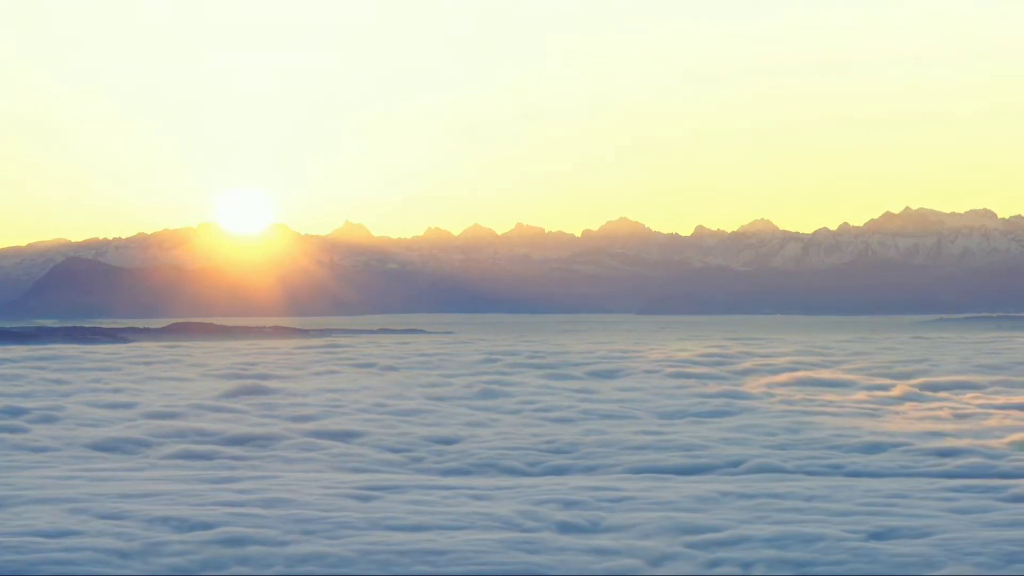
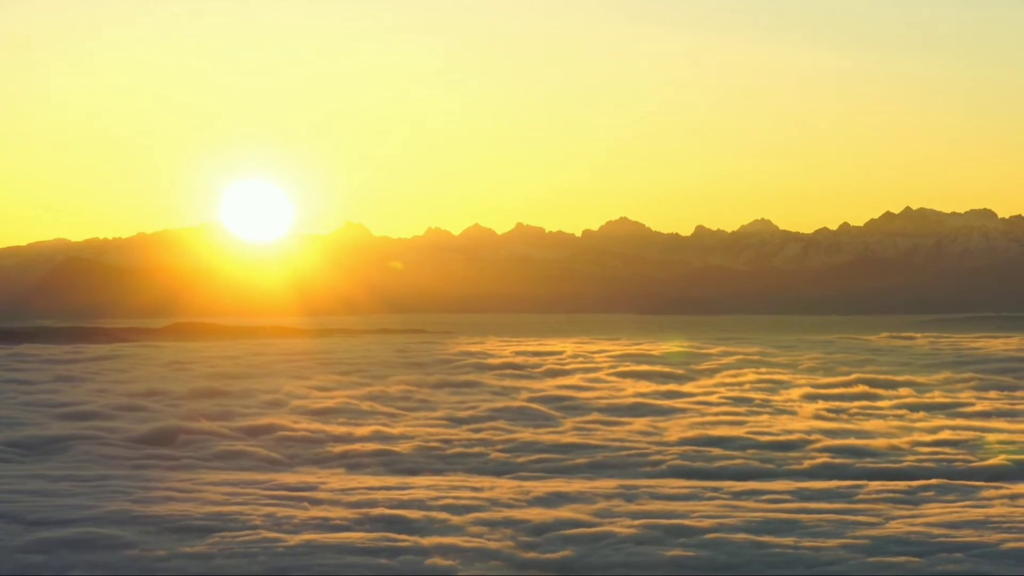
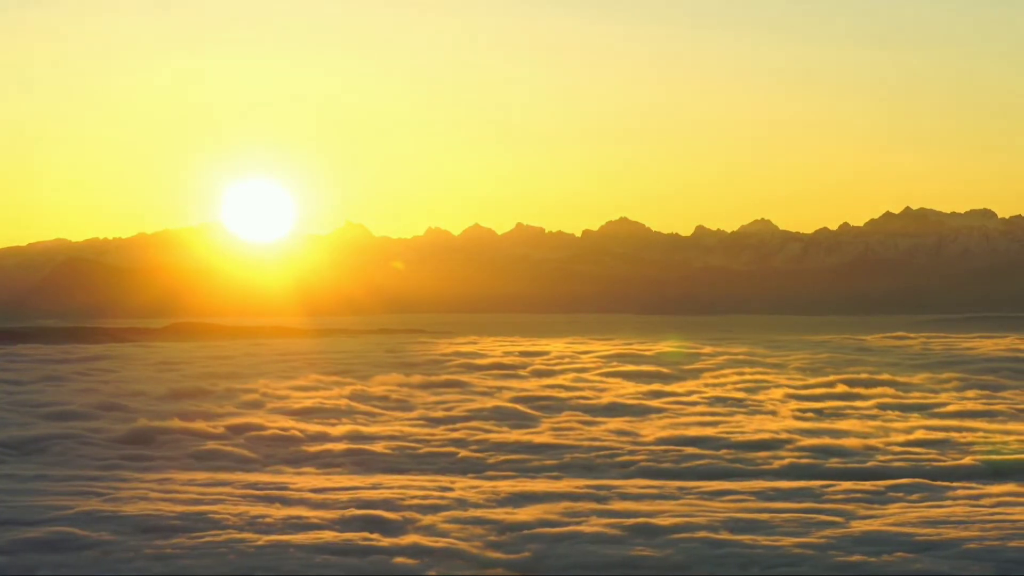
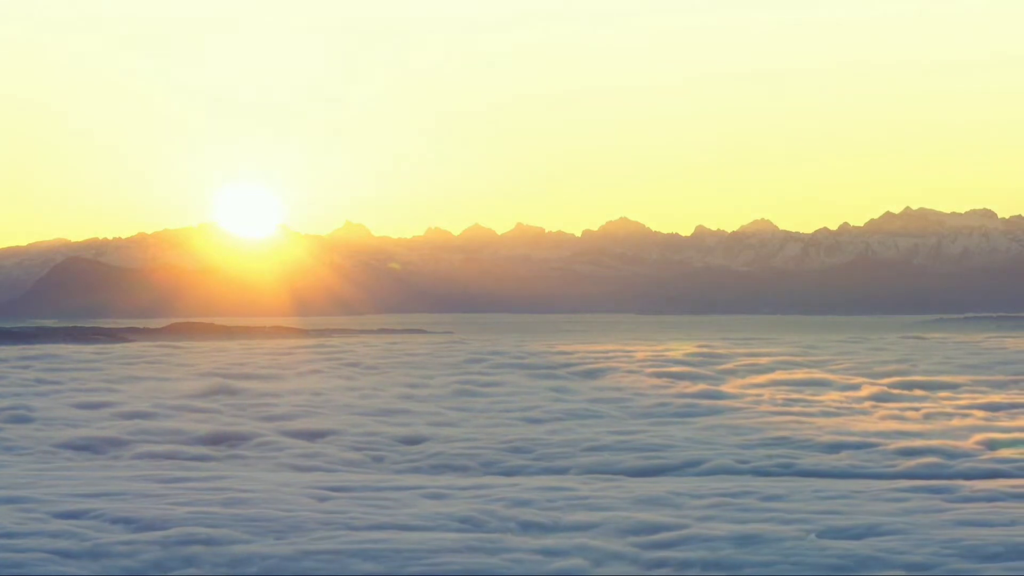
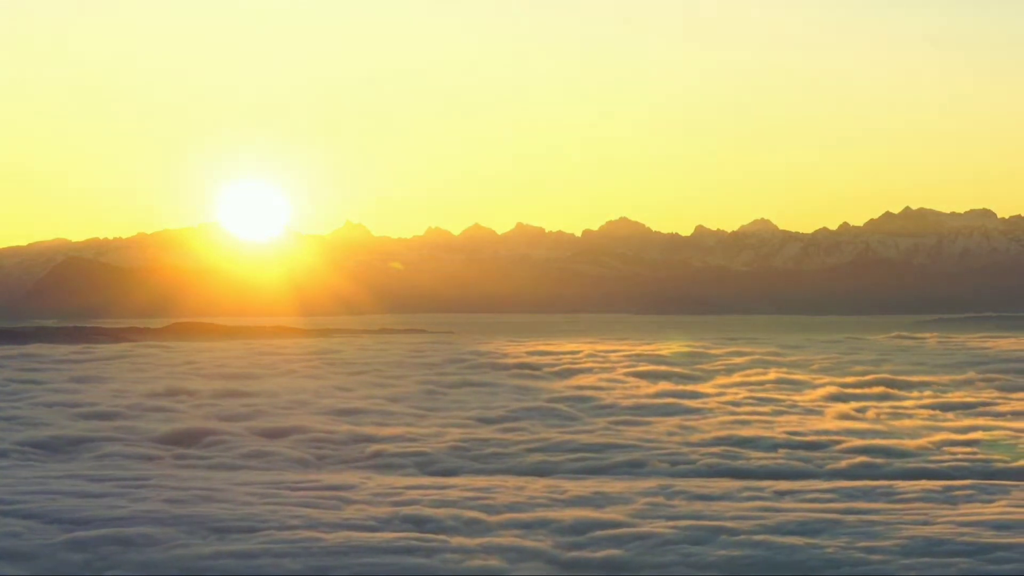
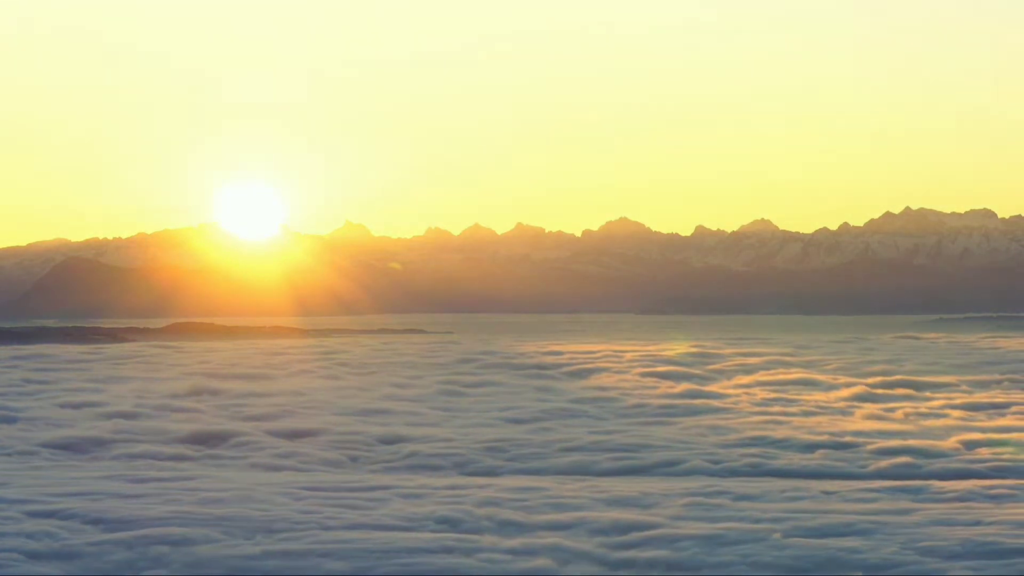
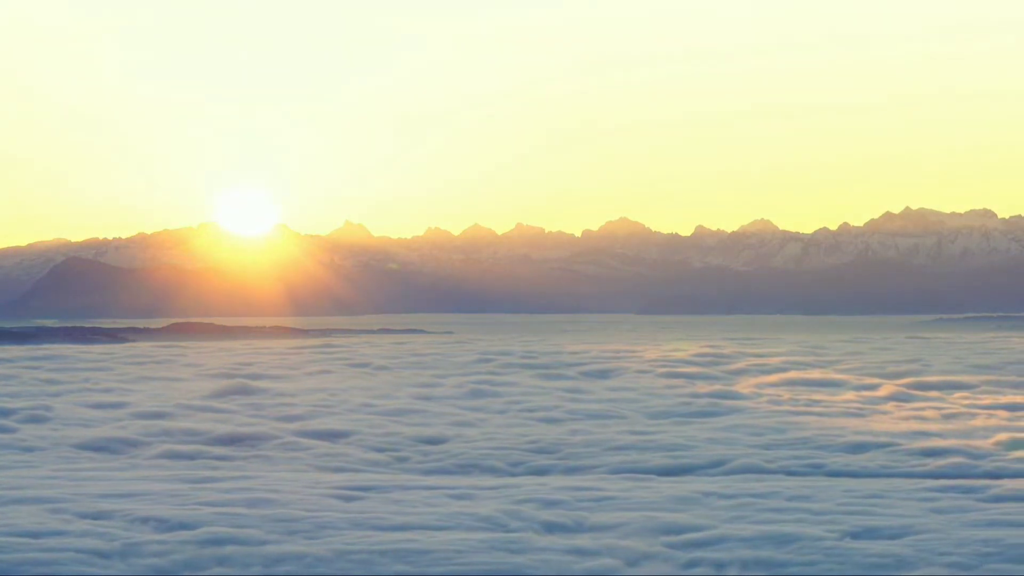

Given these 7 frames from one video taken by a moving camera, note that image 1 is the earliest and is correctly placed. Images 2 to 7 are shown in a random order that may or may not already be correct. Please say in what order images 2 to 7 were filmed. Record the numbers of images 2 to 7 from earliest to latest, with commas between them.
7, 4, 6, 5, 2, 3
